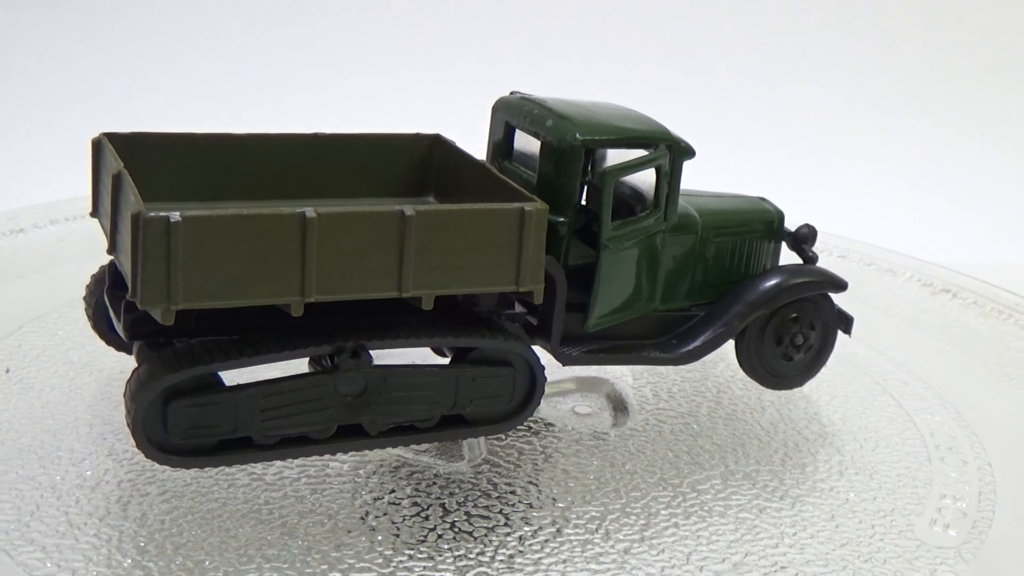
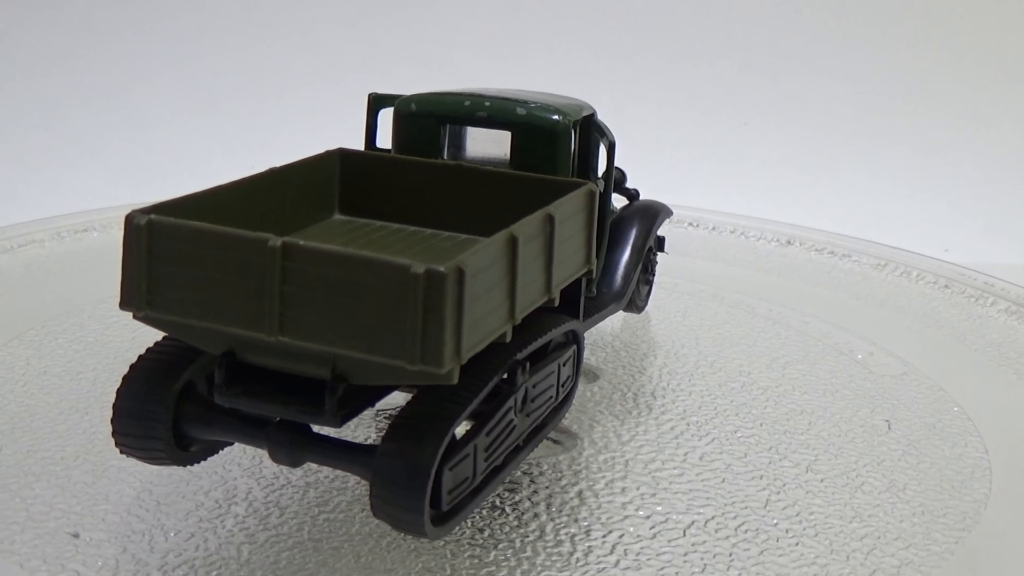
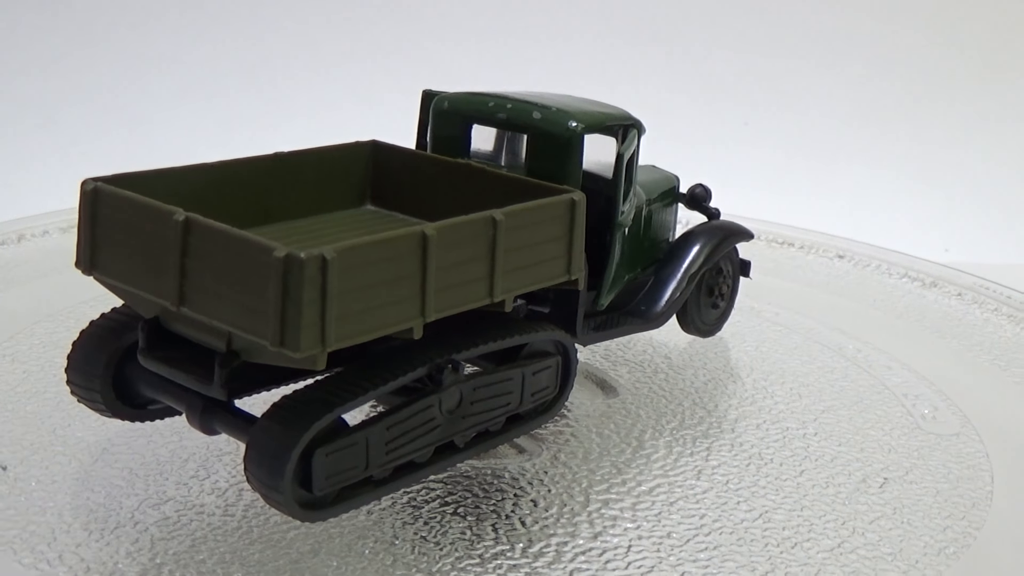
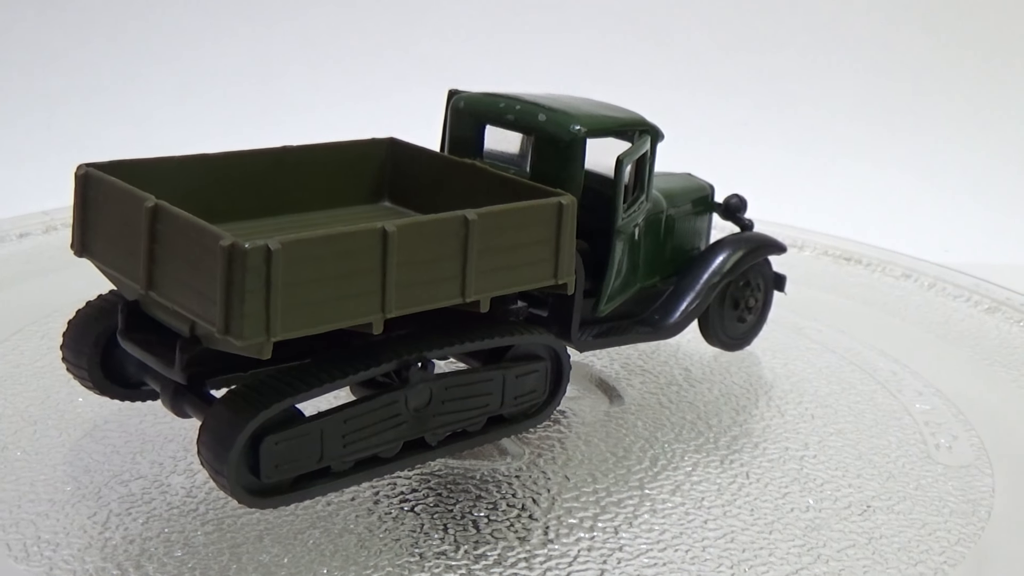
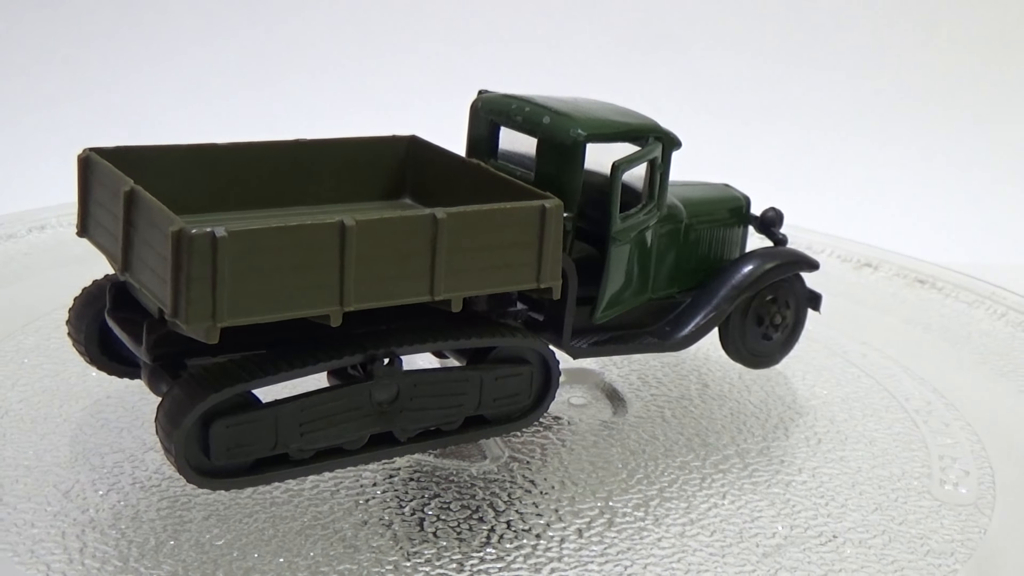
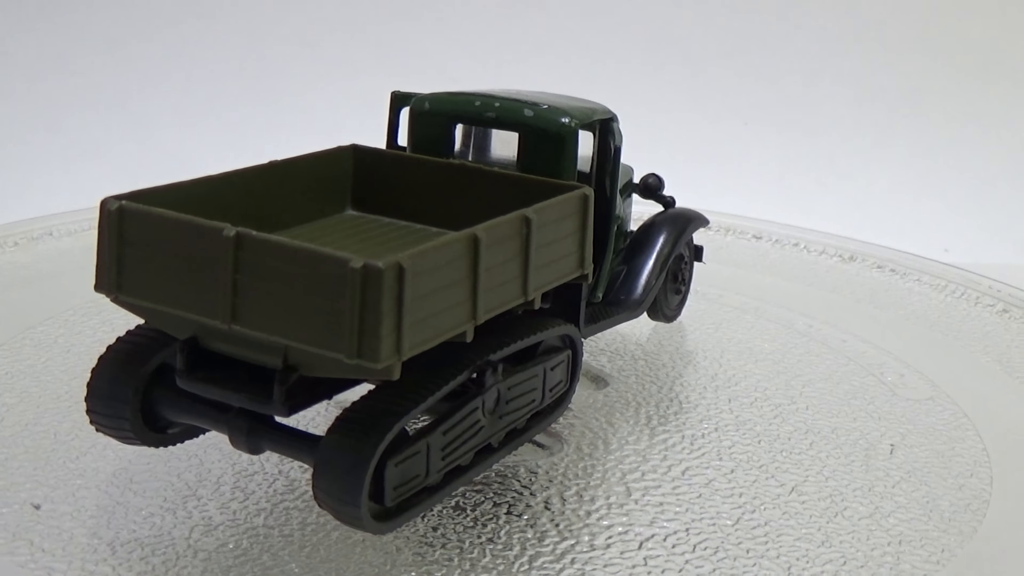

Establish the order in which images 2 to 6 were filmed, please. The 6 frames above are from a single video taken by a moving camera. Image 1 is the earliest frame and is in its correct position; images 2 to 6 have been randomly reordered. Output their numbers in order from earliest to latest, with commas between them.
5, 4, 3, 6, 2
